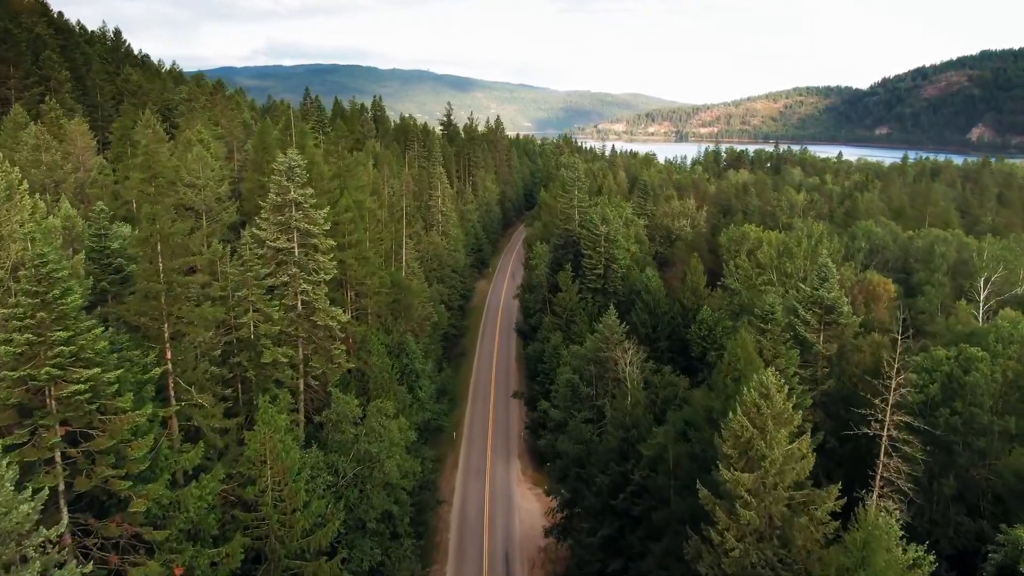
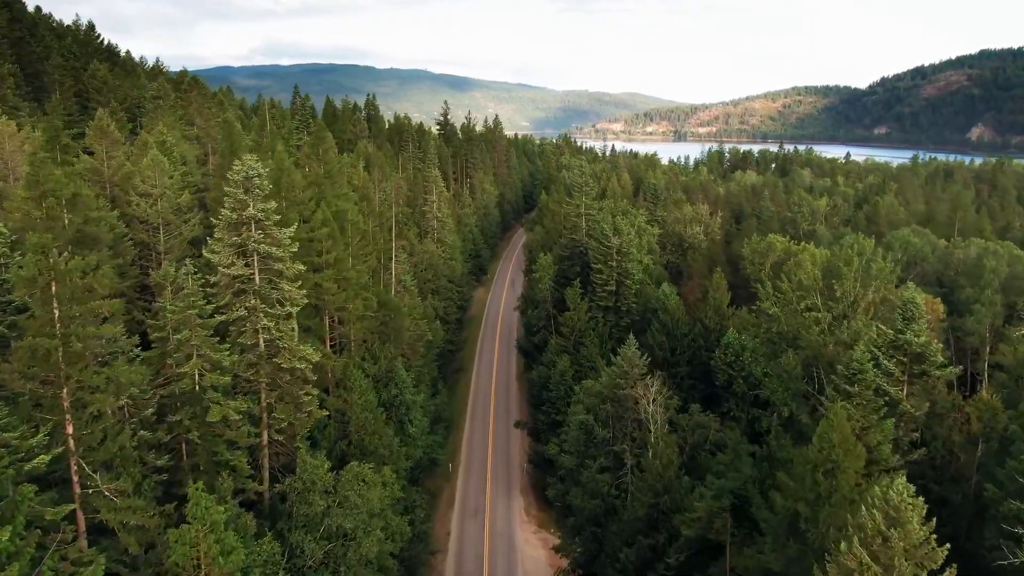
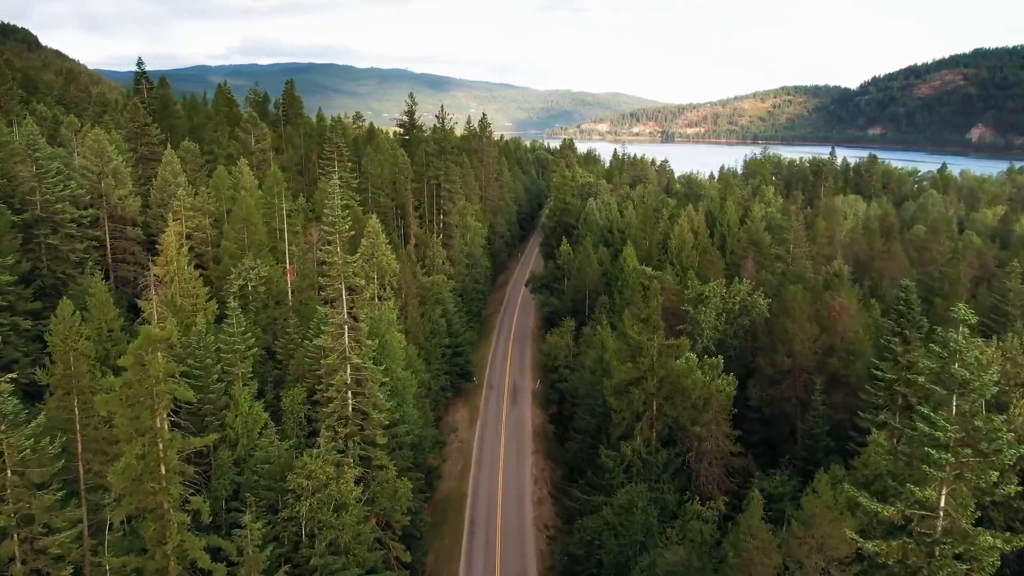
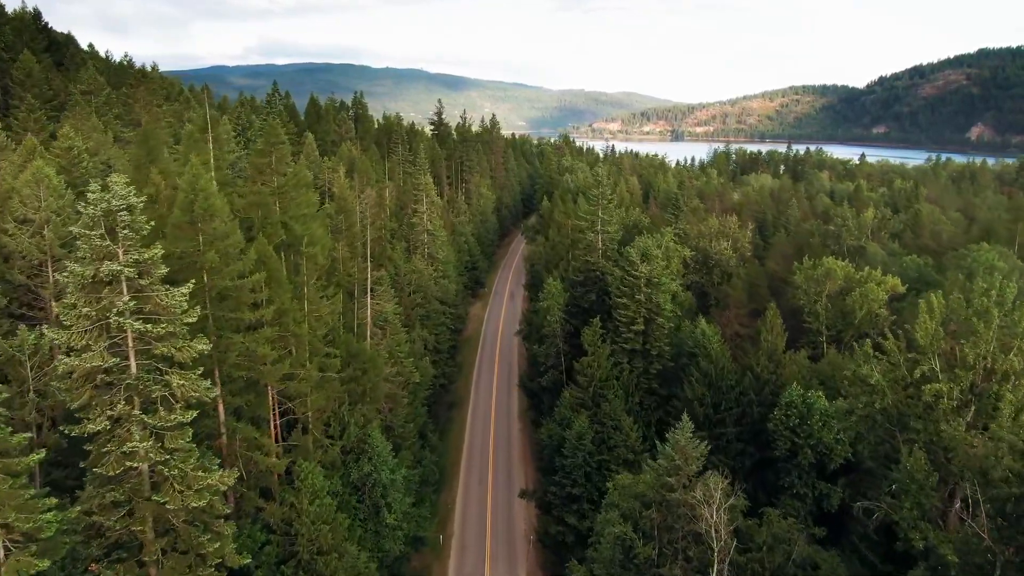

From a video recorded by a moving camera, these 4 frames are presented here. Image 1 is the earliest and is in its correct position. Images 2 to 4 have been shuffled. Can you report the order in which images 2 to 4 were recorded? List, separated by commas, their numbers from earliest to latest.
2, 4, 3
